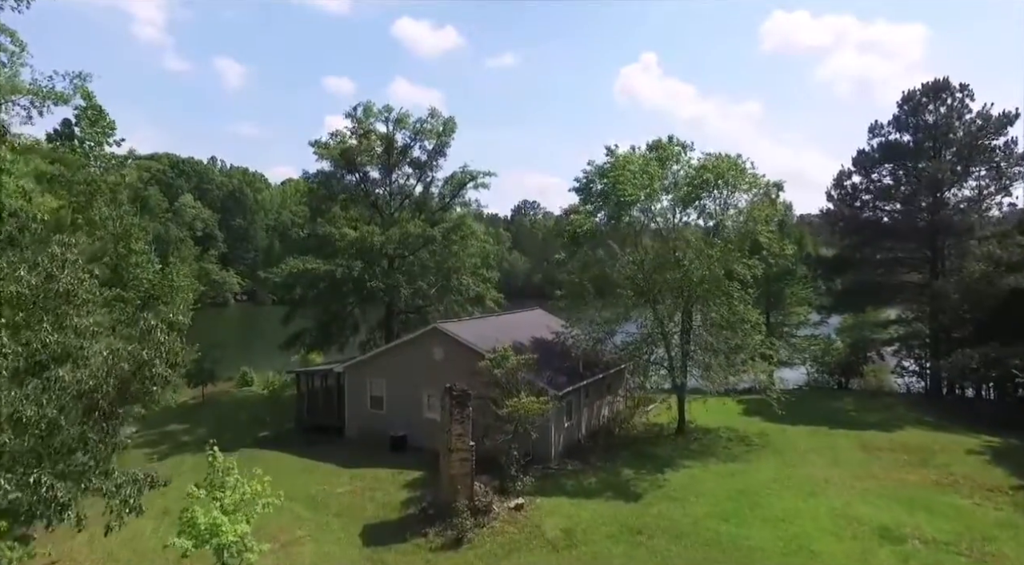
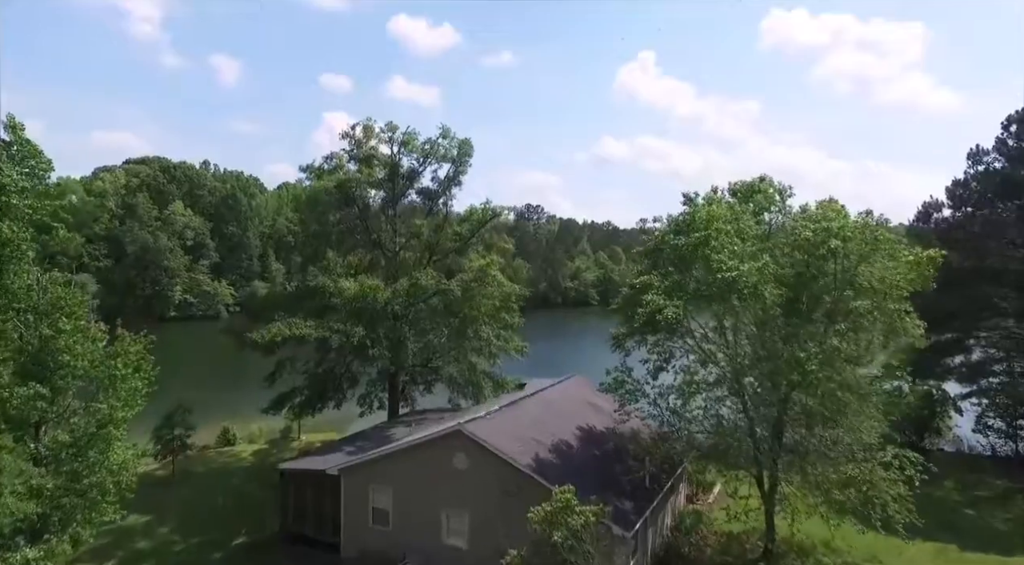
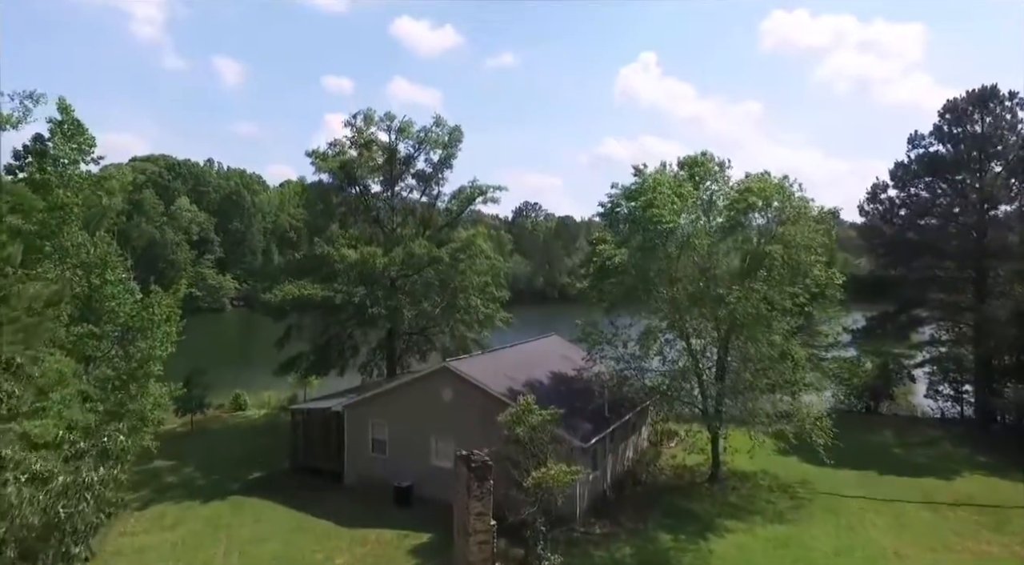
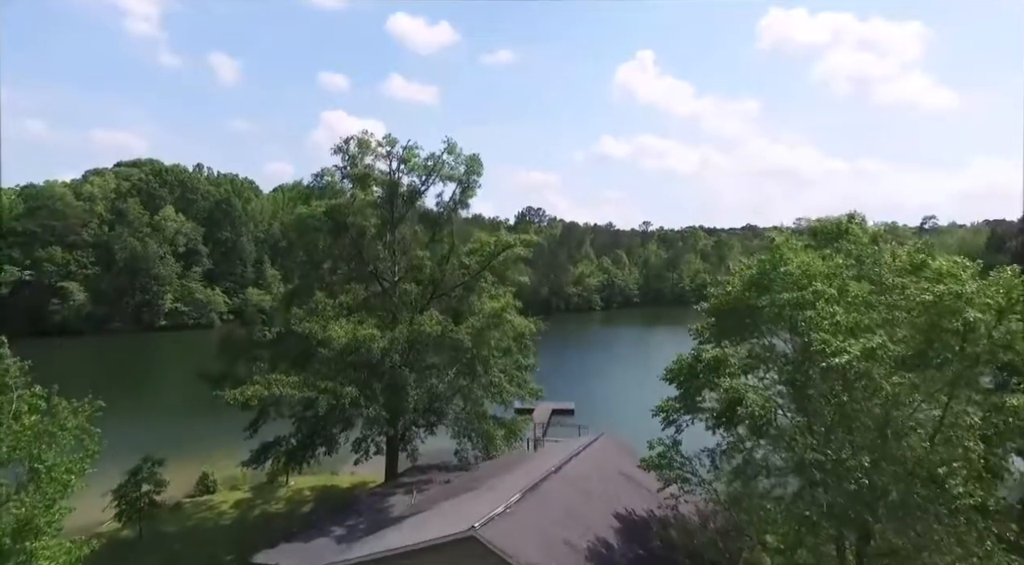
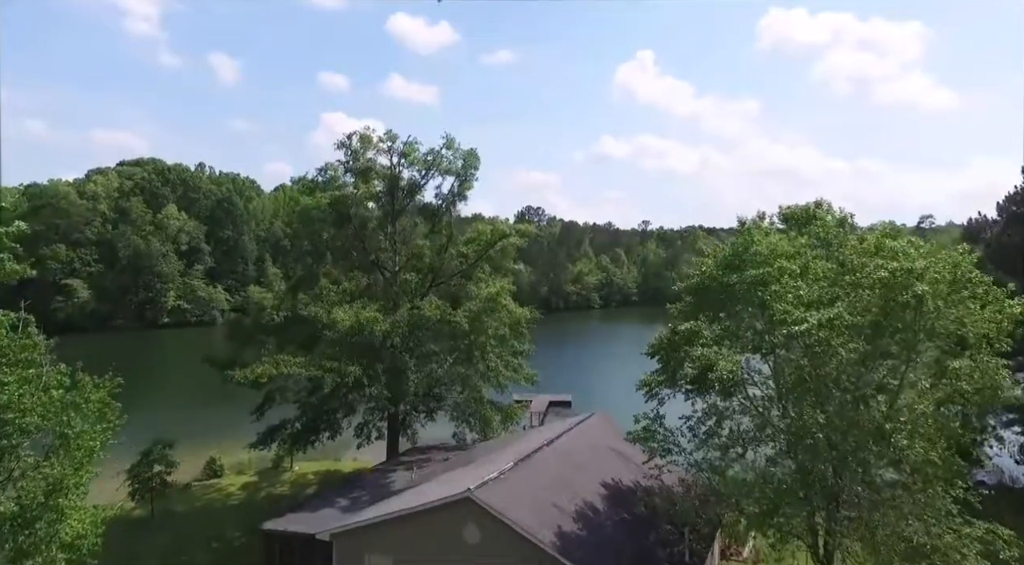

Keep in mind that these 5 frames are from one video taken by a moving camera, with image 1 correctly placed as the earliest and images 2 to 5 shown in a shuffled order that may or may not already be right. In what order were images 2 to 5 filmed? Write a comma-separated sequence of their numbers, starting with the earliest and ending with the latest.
3, 2, 5, 4
